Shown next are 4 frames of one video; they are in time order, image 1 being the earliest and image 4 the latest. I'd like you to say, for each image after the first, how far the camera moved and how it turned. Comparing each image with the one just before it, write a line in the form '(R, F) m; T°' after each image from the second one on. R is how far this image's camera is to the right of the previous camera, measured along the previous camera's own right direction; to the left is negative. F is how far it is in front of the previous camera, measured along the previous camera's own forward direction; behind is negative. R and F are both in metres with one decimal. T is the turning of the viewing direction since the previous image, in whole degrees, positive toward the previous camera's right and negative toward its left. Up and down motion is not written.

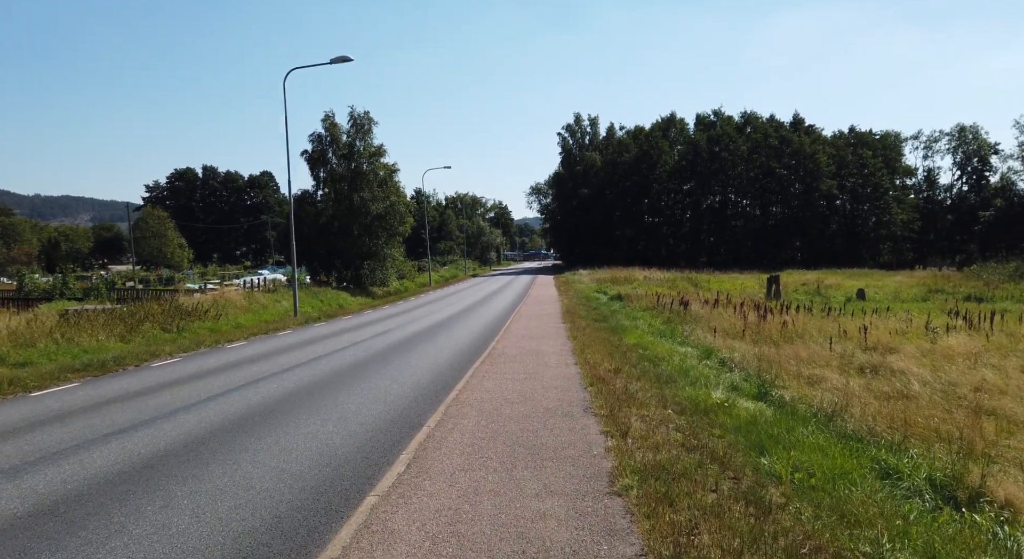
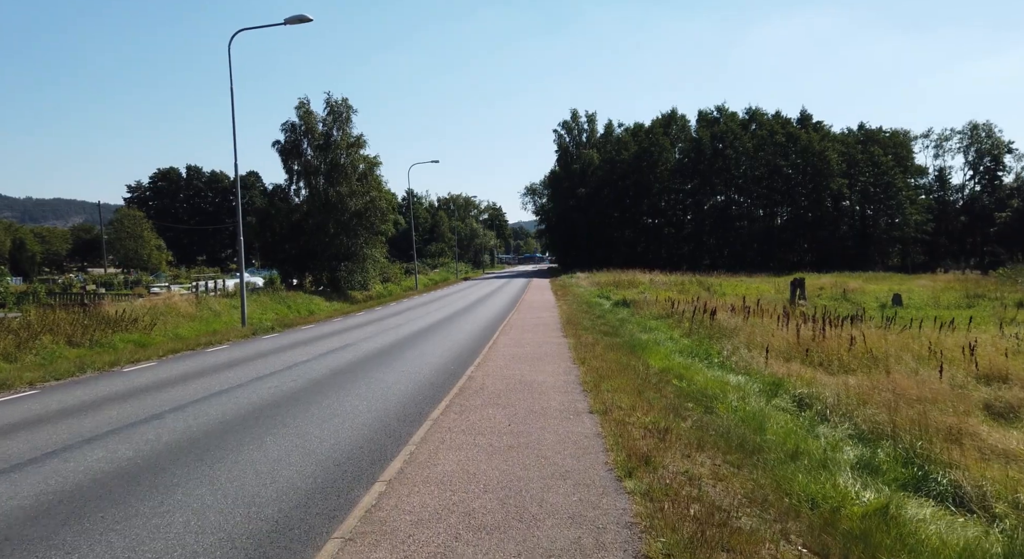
(+0.2, +4.3) m; 0°
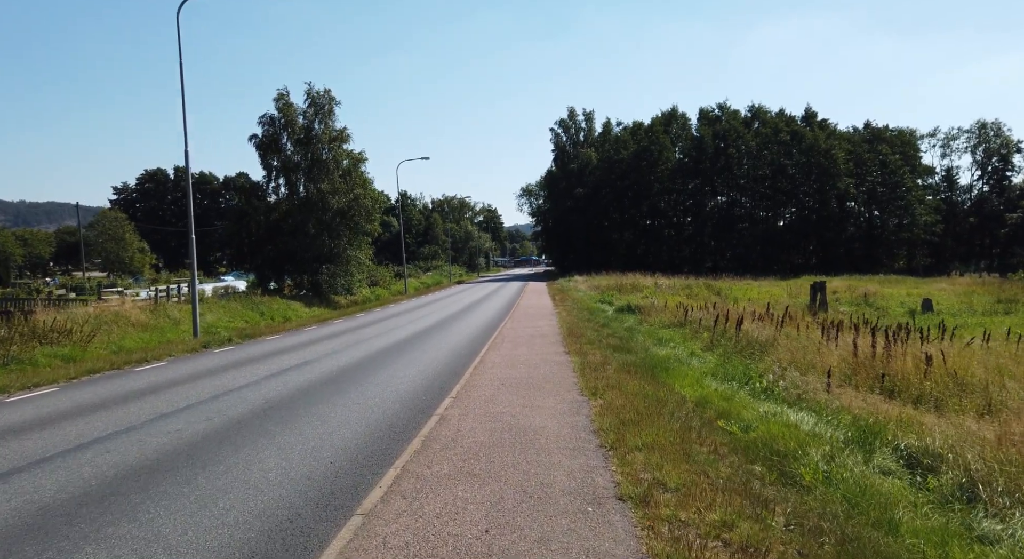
(+0.1, +2.9) m; 0°
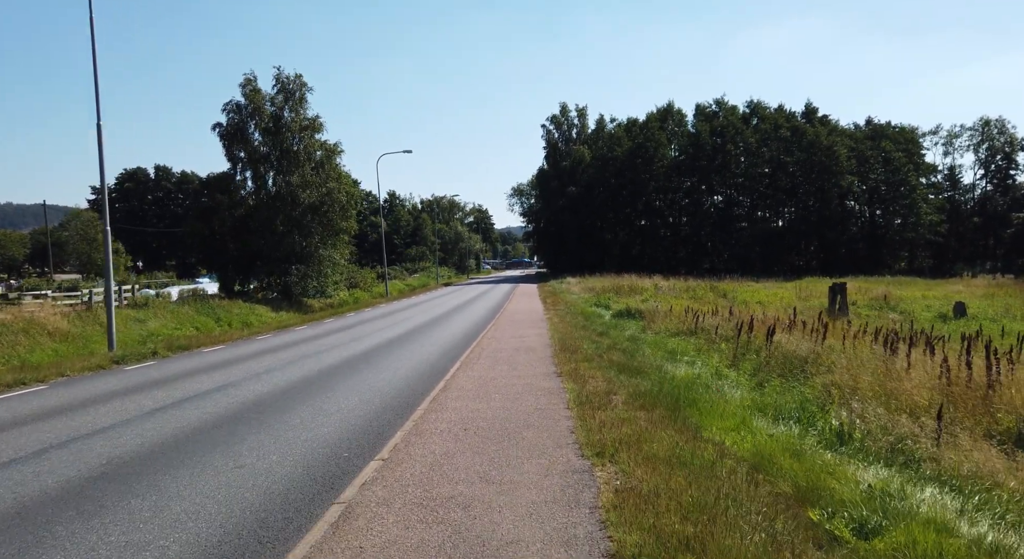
(+0.3, +3.3) m; +1°
